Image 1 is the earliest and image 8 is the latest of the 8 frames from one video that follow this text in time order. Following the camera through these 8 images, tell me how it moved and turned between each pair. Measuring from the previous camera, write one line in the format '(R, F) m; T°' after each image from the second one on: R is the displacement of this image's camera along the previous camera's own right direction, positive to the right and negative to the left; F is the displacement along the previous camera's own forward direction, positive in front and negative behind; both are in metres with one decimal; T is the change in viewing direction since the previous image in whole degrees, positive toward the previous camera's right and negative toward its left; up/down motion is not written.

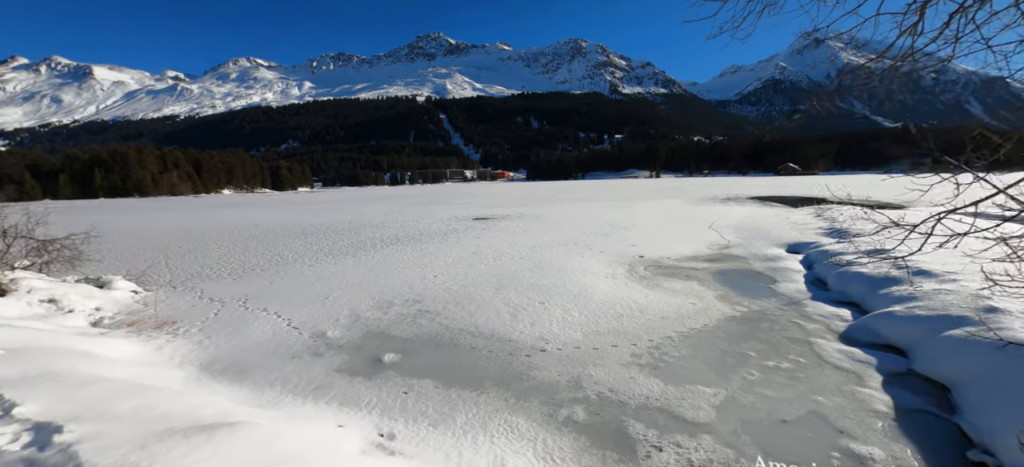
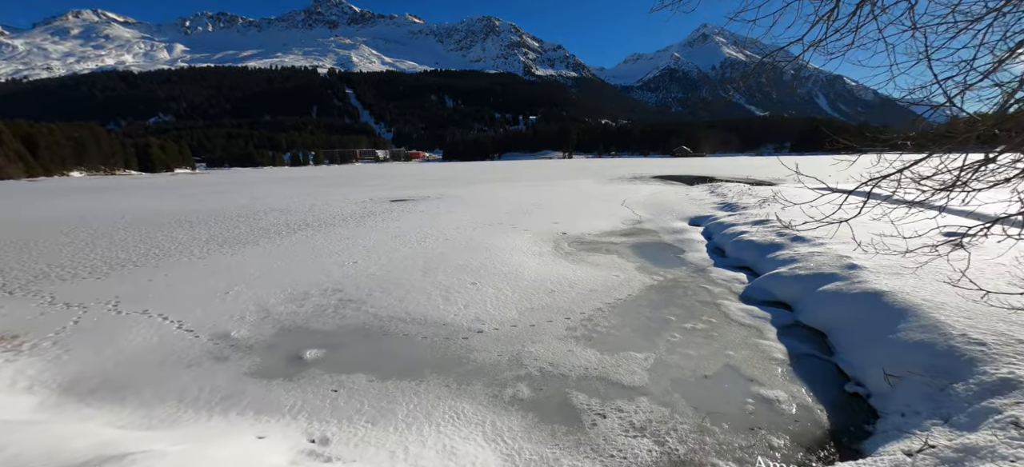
(-0.2, +0.1) m; +12°
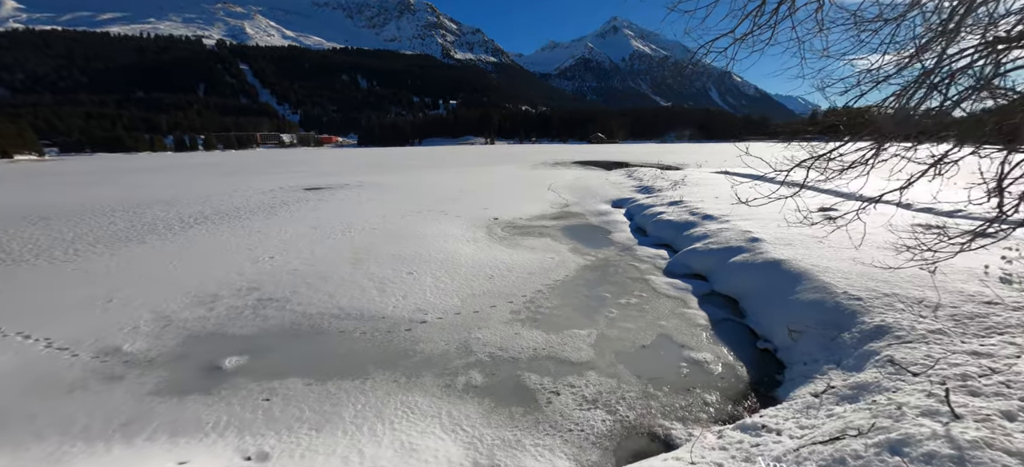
(-0.2, +0.1) m; +11°
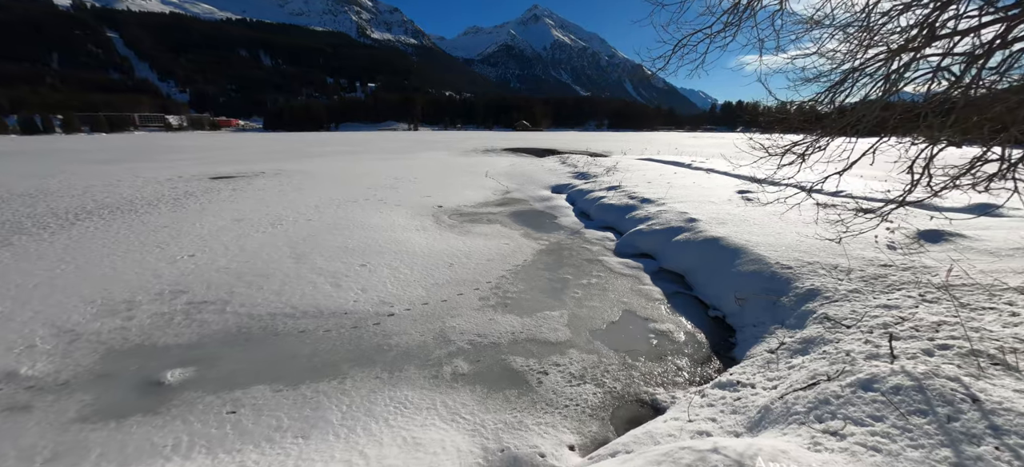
(-0.5, +0.1) m; +11°
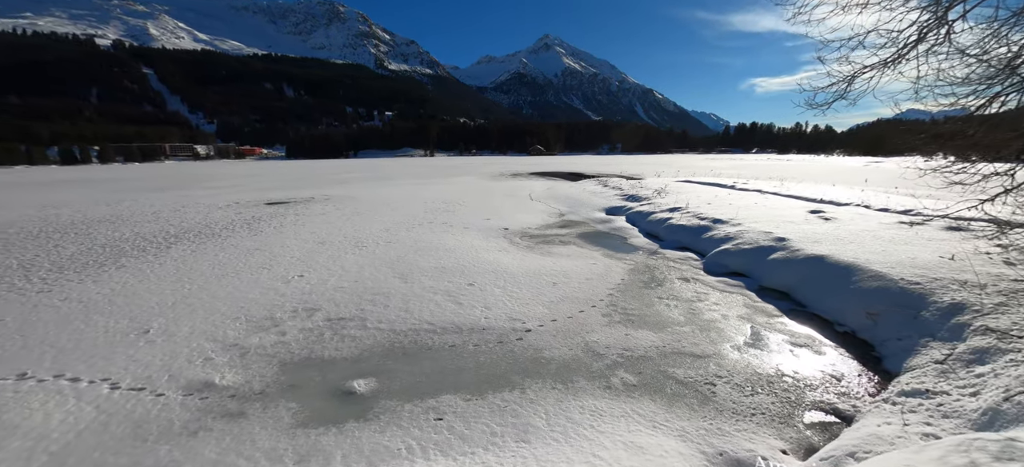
(-1.5, -0.2) m; -1°
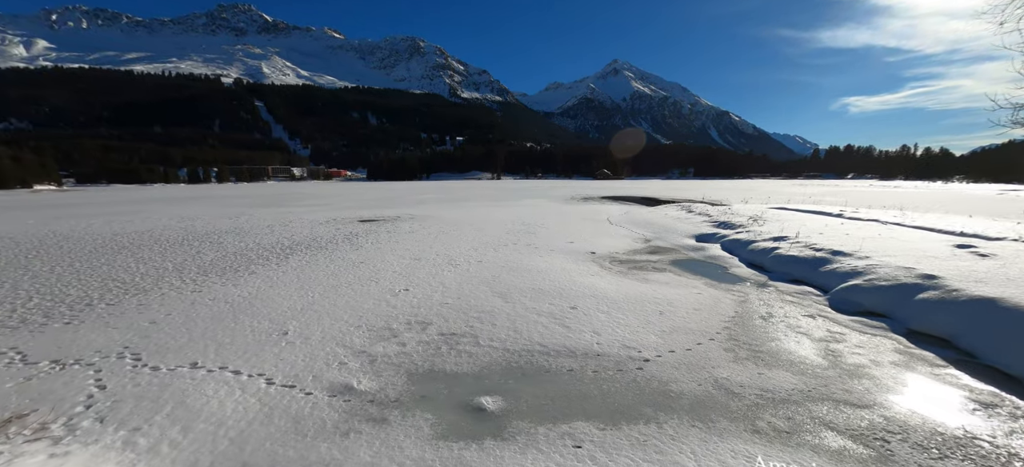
(-0.6, 0.0) m; -9°
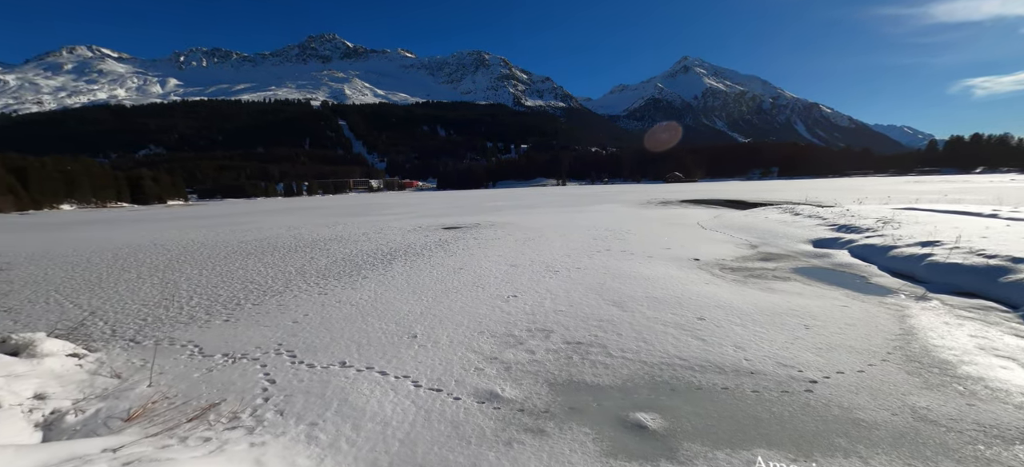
(-0.8, +0.1) m; -9°
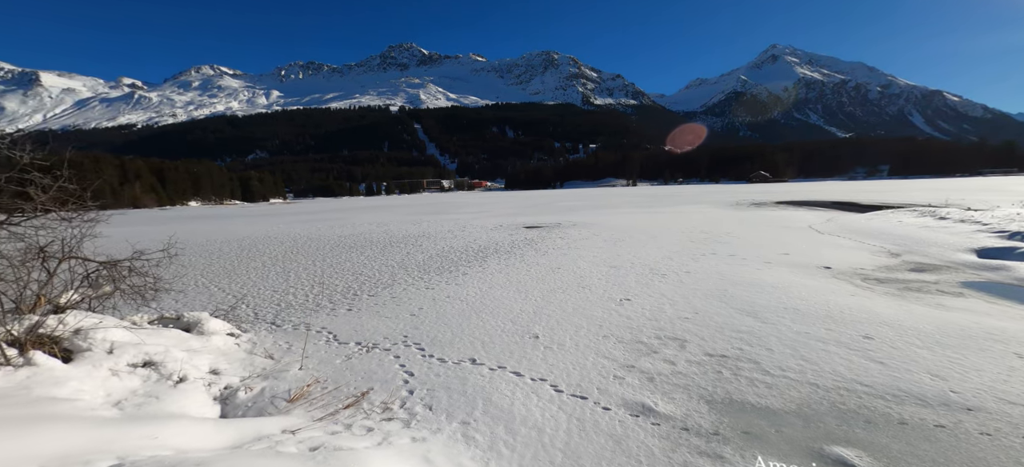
(-0.8, +0.2) m; -10°
